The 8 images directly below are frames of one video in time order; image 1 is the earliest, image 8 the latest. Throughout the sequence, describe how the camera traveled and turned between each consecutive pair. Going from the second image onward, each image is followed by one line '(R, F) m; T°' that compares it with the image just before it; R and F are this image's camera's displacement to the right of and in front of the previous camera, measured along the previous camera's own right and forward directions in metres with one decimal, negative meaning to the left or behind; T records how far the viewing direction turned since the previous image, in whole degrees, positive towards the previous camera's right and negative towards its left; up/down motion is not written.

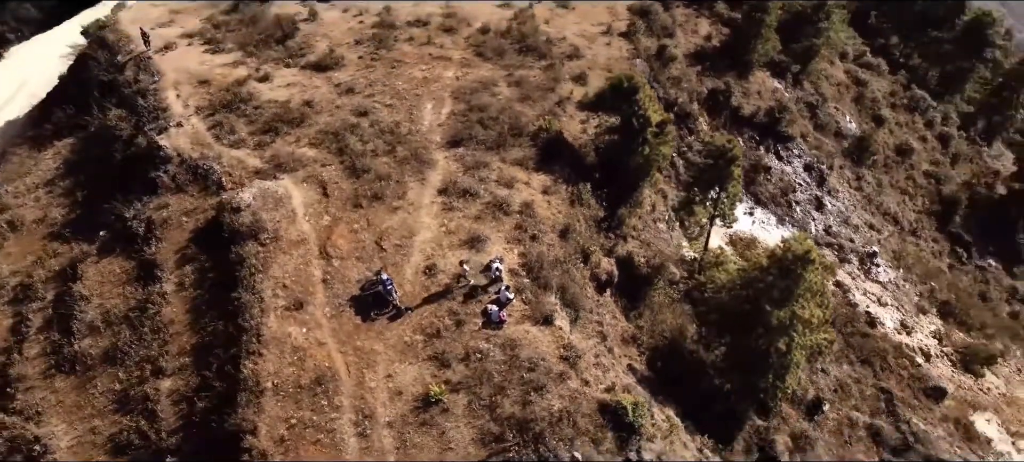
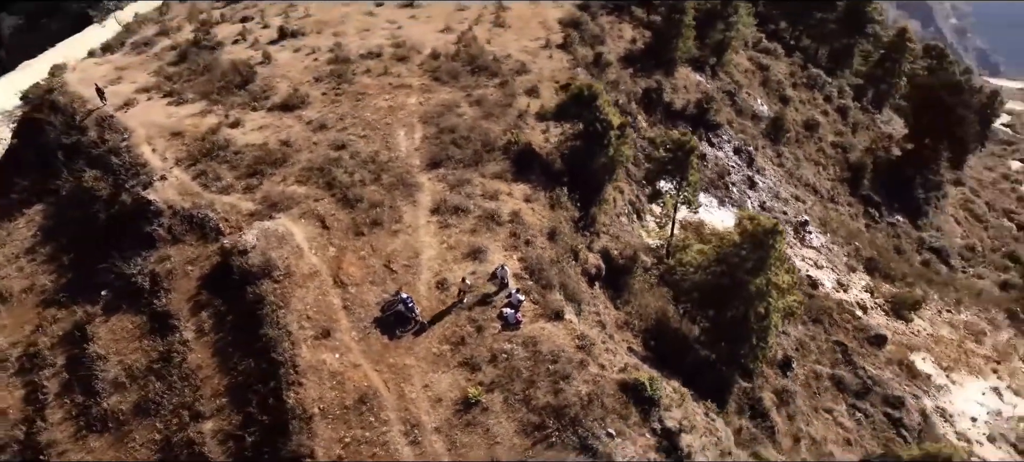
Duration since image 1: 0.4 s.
(-2.4, -1.5) m; +6°
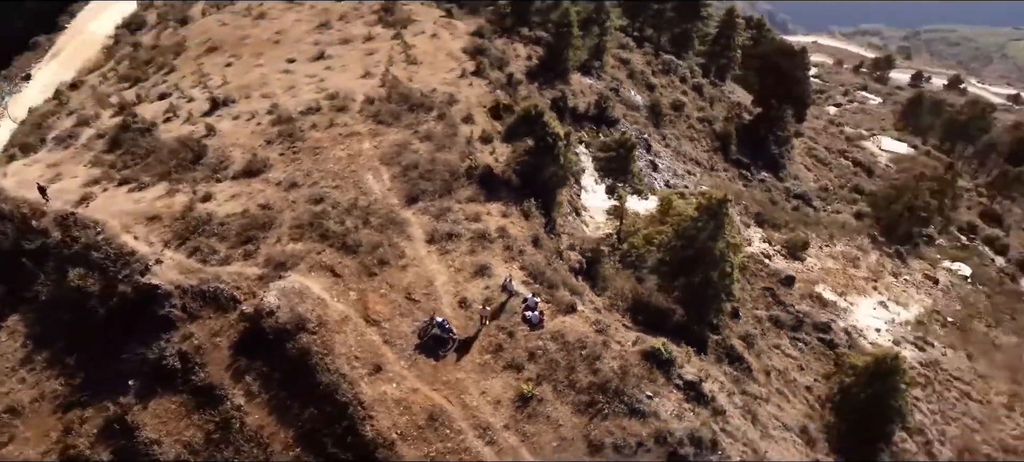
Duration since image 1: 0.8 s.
(-4.3, -2.3) m; +10°
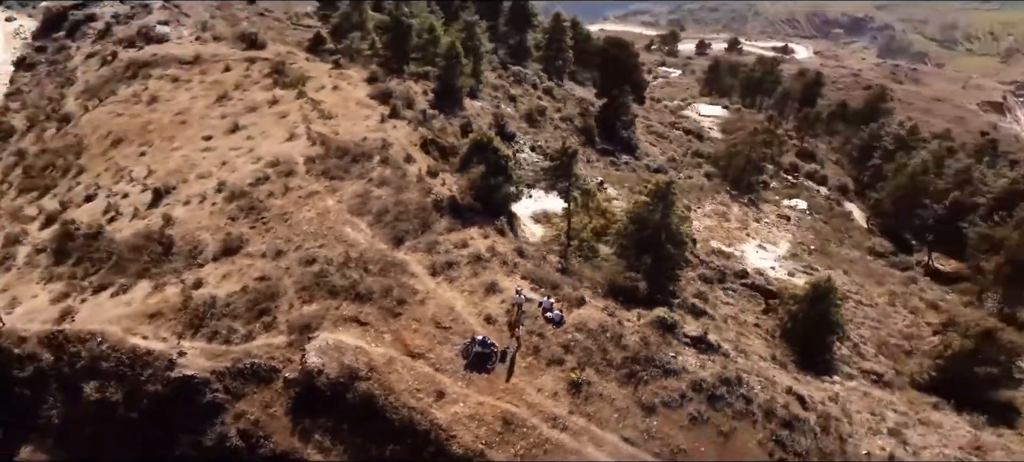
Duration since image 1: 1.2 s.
(-5.7, -2.3) m; +12°
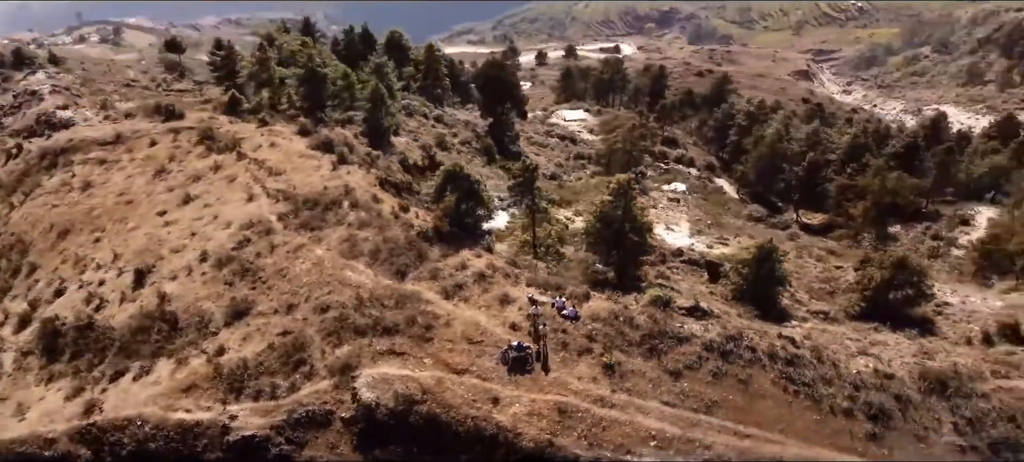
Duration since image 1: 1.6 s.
(-5.5, -2.2) m; +10°
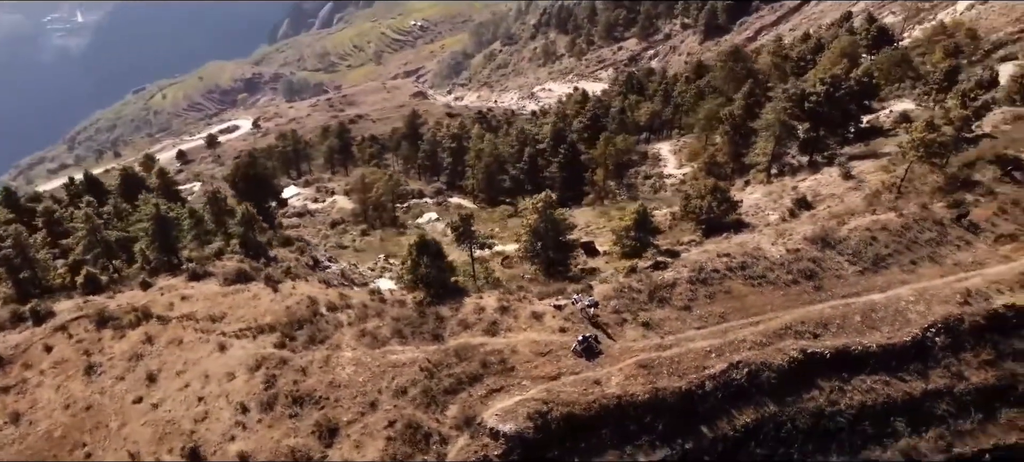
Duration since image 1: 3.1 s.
(-15.4, -2.8) m; +26°
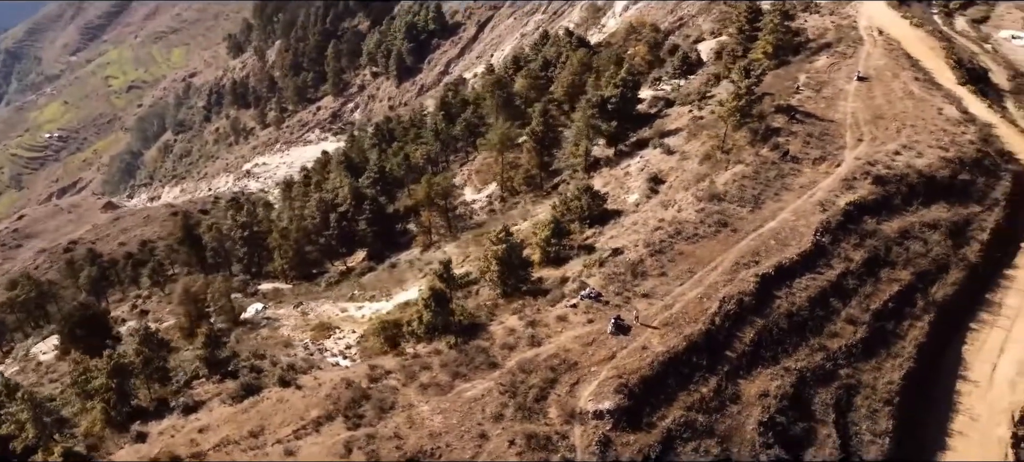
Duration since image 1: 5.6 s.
(-16.2, -2.5) m; +23°
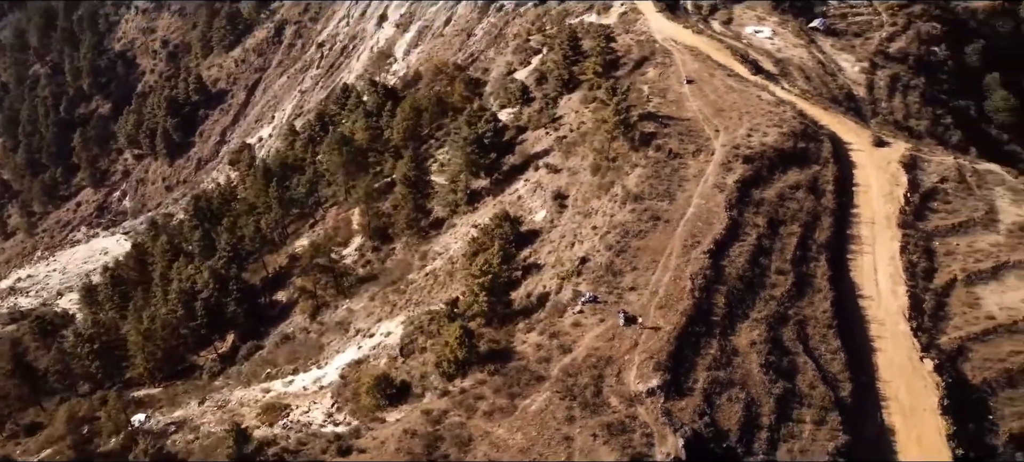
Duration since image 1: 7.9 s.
(-14.8, -2.3) m; +18°
